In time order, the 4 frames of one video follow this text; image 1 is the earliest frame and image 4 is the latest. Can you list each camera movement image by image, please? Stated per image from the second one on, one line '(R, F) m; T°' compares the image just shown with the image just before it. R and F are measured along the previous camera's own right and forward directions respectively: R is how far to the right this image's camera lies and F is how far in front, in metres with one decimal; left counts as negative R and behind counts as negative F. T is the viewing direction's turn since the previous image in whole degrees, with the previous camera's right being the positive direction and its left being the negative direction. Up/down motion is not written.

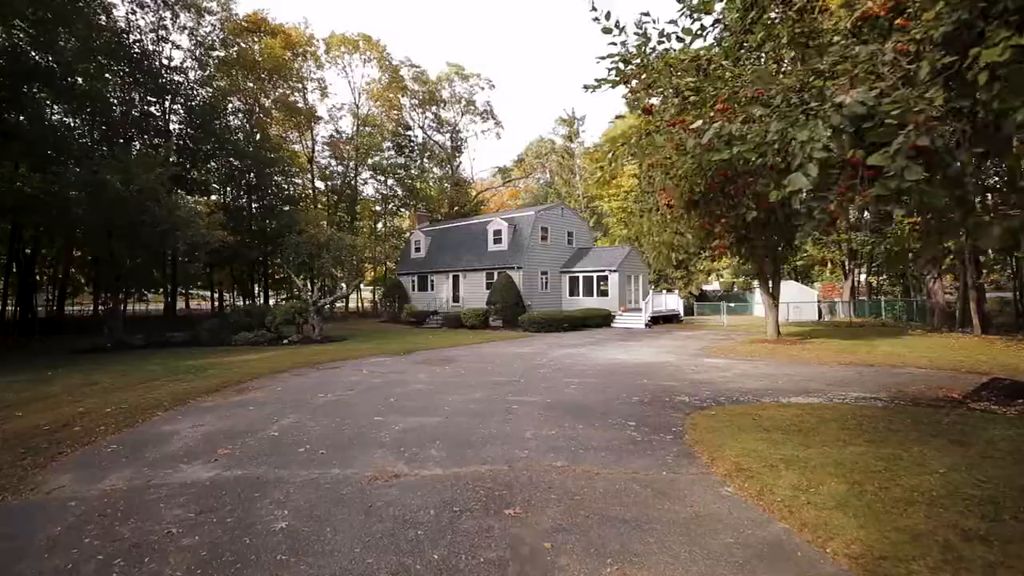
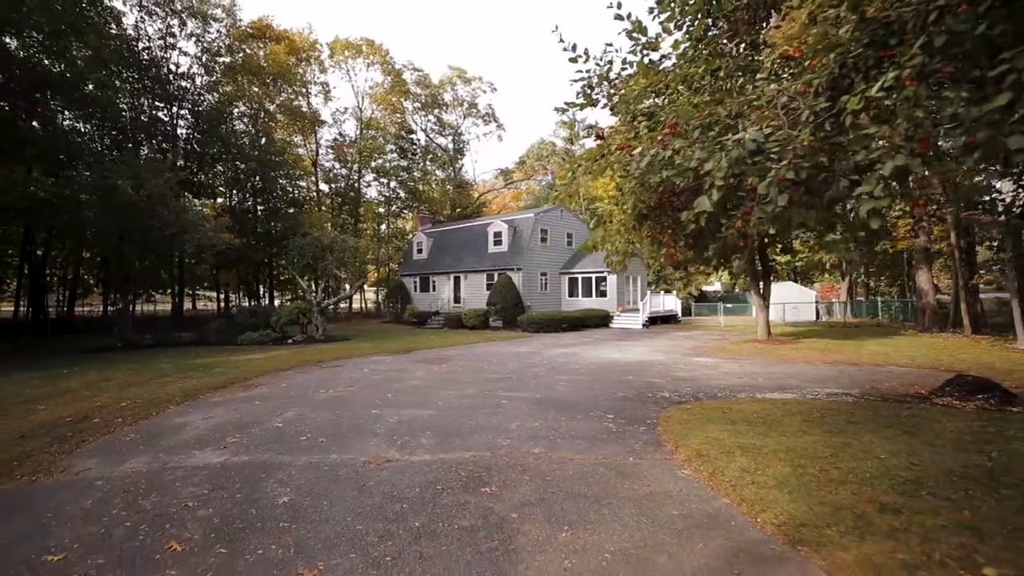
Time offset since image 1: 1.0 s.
(+0.2, -0.5) m; 0°
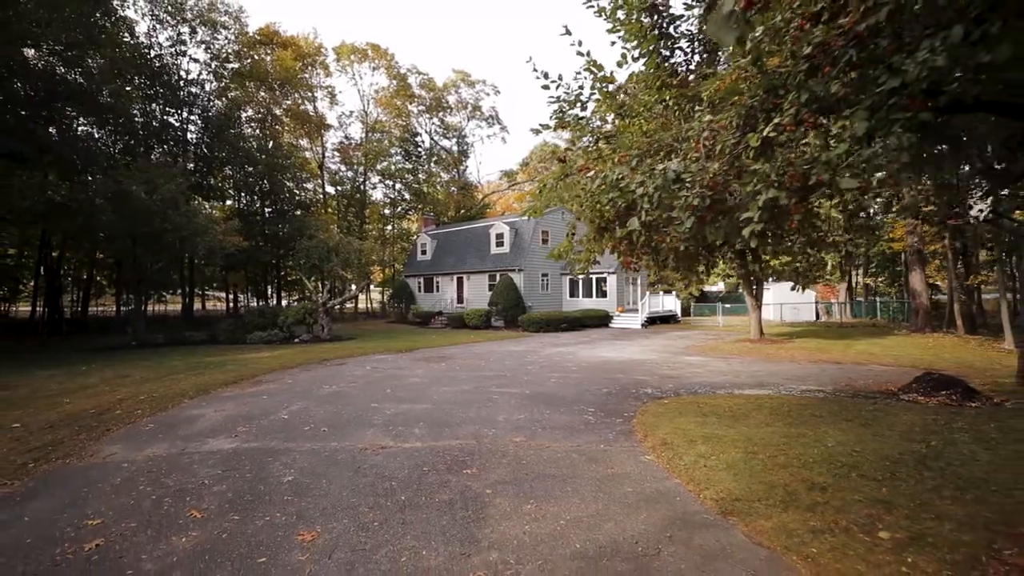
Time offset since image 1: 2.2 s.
(+0.3, -0.5) m; -1°
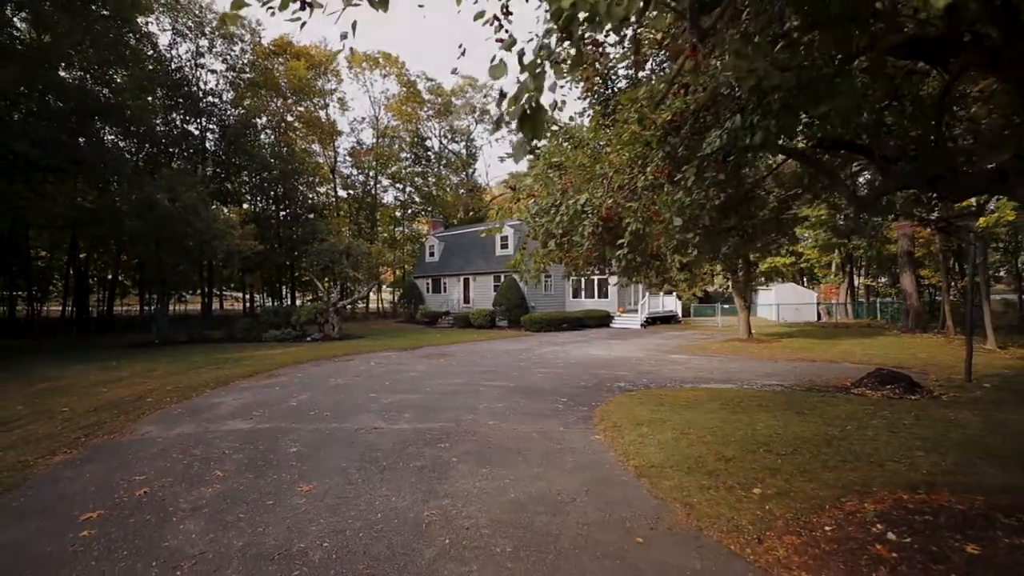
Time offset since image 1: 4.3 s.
(+0.5, -1.0) m; -1°
